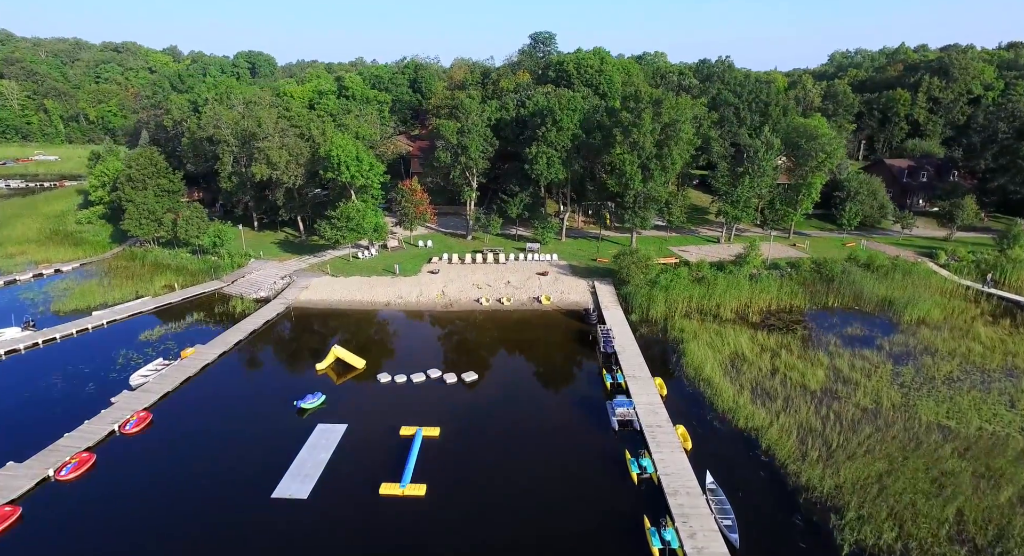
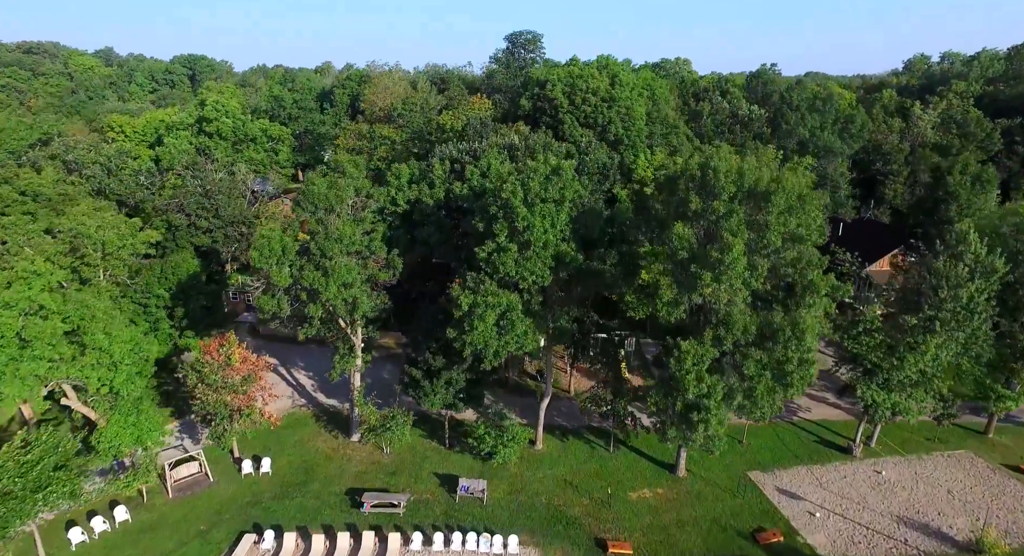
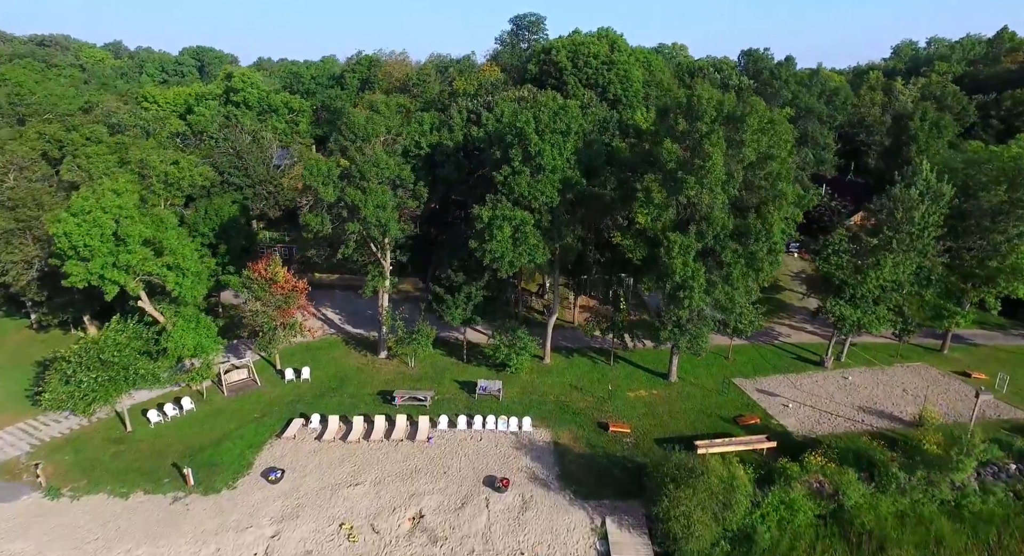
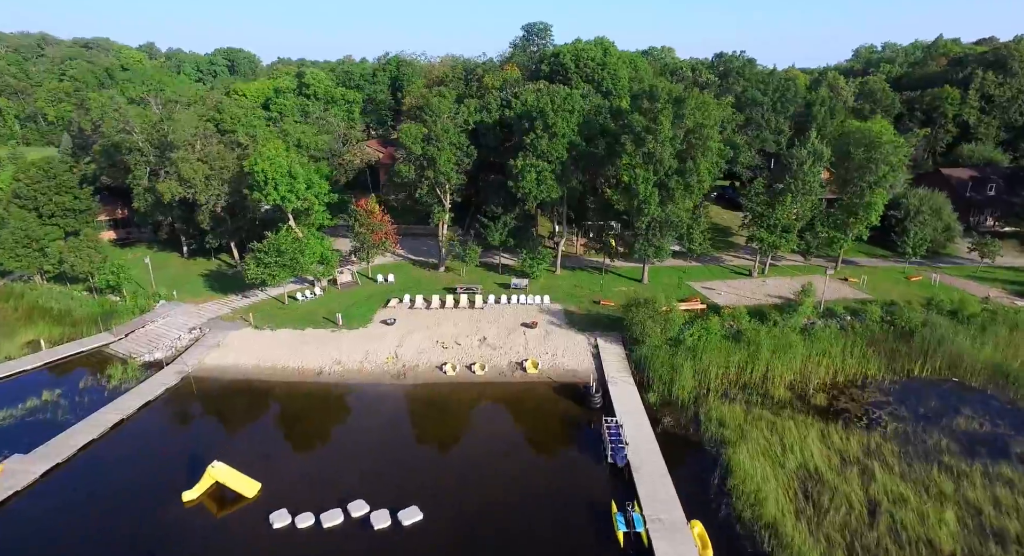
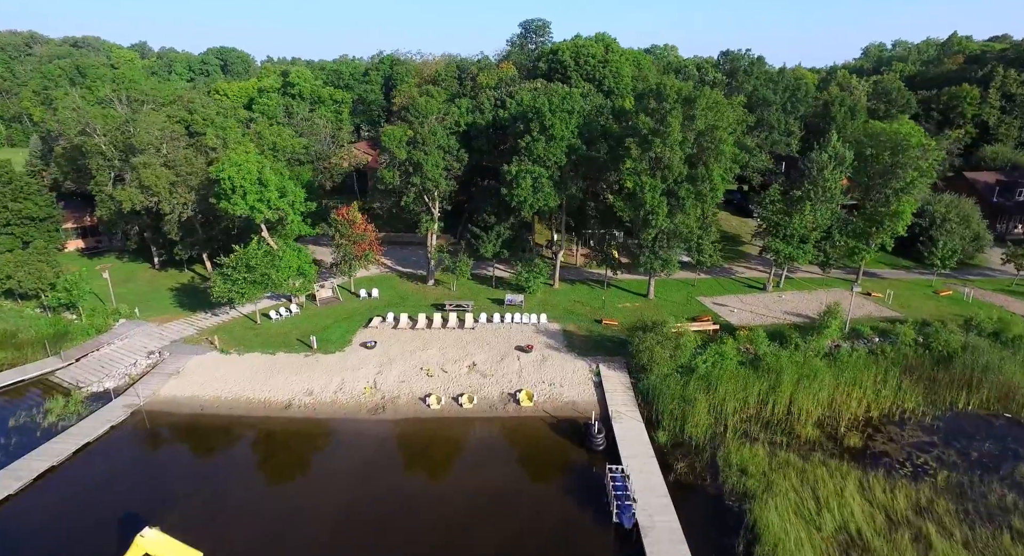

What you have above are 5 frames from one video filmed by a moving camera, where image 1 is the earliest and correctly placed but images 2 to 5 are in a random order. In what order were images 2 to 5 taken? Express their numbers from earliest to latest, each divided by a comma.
4, 5, 3, 2
